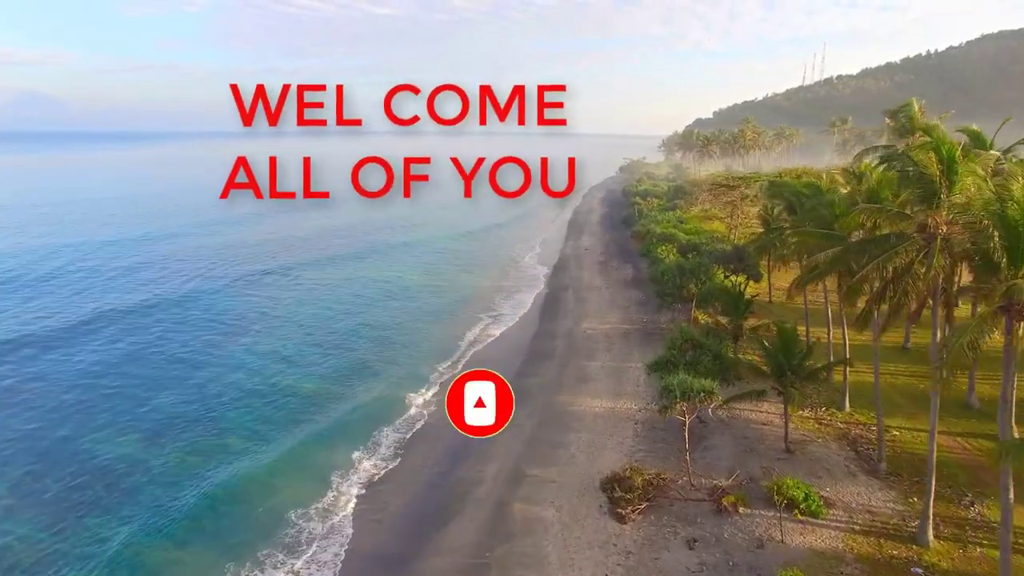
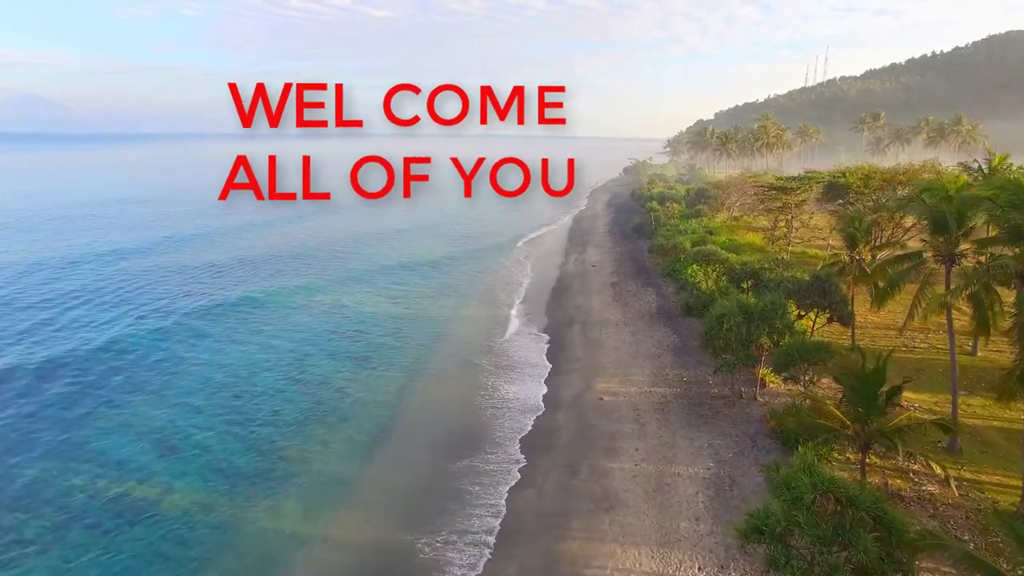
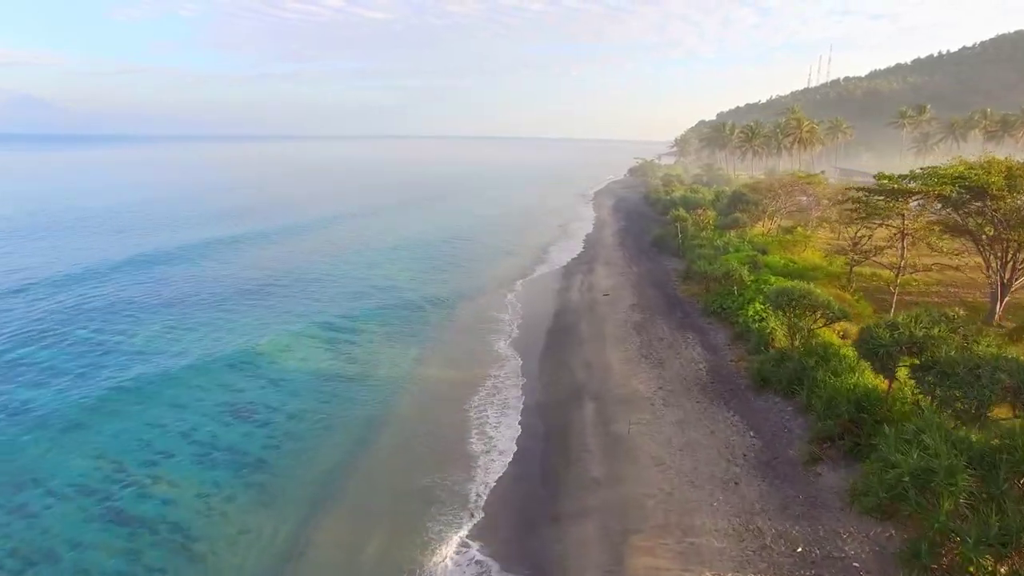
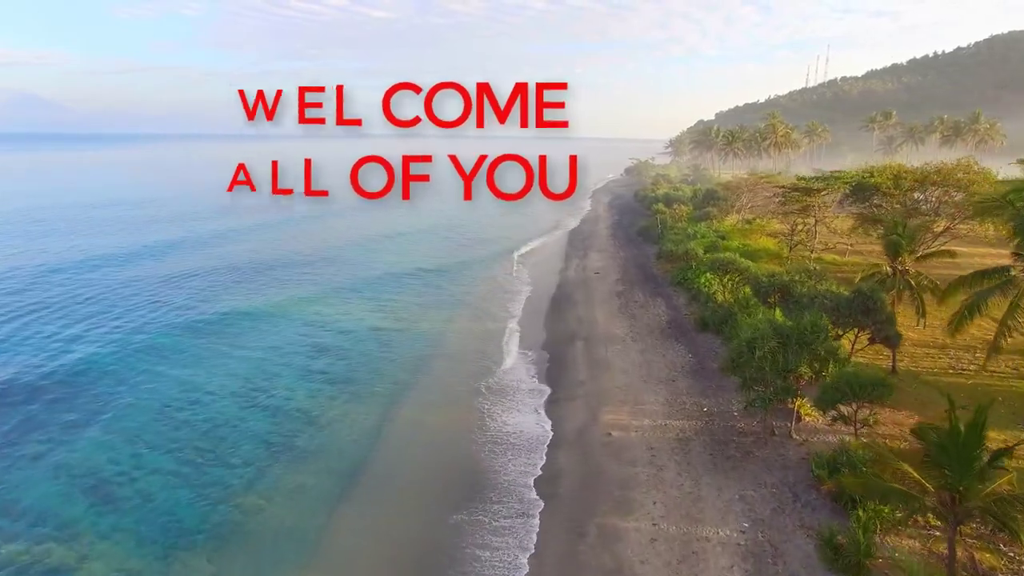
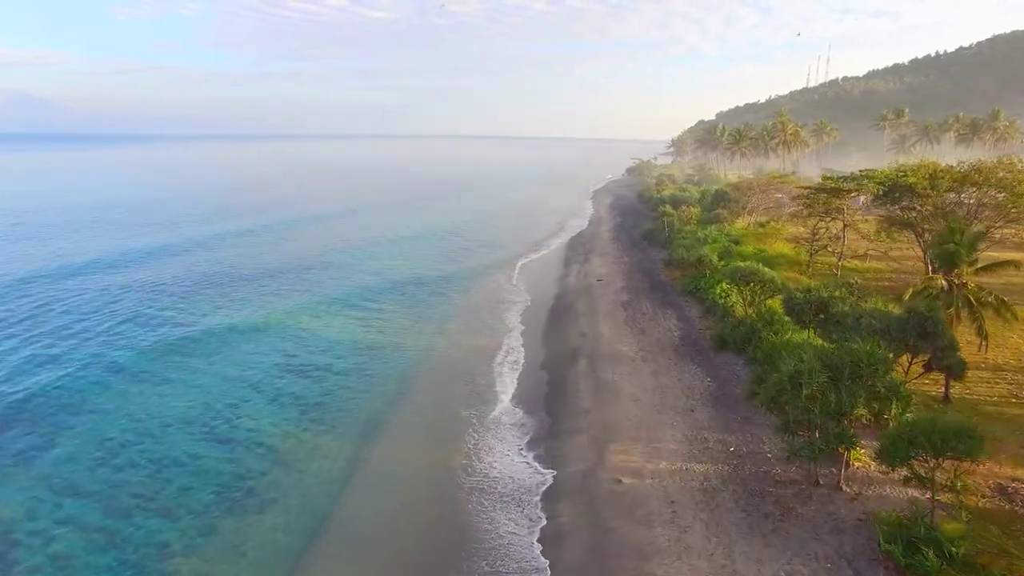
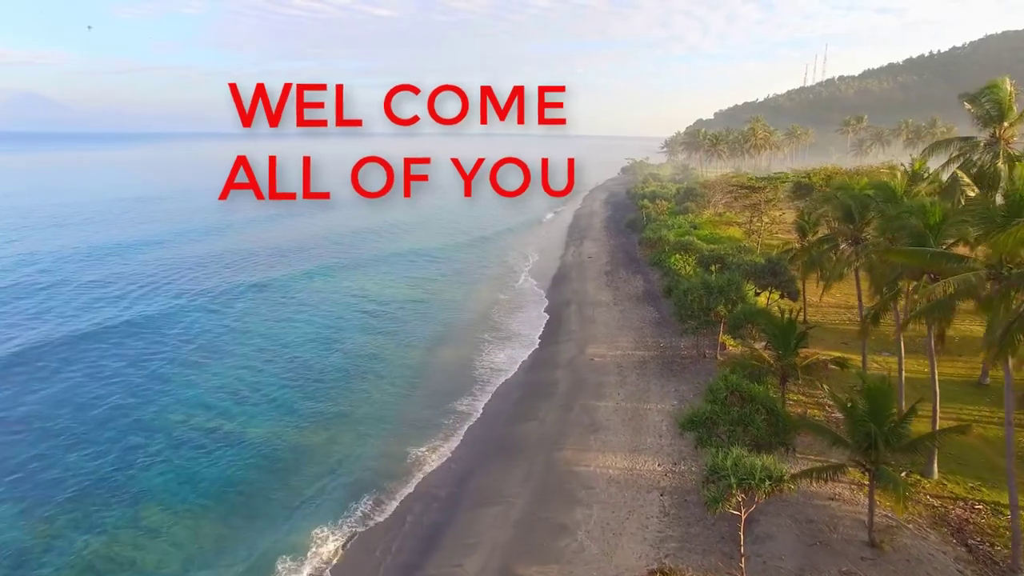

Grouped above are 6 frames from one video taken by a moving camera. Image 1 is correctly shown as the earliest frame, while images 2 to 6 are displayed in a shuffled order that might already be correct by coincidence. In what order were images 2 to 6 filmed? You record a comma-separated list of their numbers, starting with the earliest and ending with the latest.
6, 2, 4, 5, 3
